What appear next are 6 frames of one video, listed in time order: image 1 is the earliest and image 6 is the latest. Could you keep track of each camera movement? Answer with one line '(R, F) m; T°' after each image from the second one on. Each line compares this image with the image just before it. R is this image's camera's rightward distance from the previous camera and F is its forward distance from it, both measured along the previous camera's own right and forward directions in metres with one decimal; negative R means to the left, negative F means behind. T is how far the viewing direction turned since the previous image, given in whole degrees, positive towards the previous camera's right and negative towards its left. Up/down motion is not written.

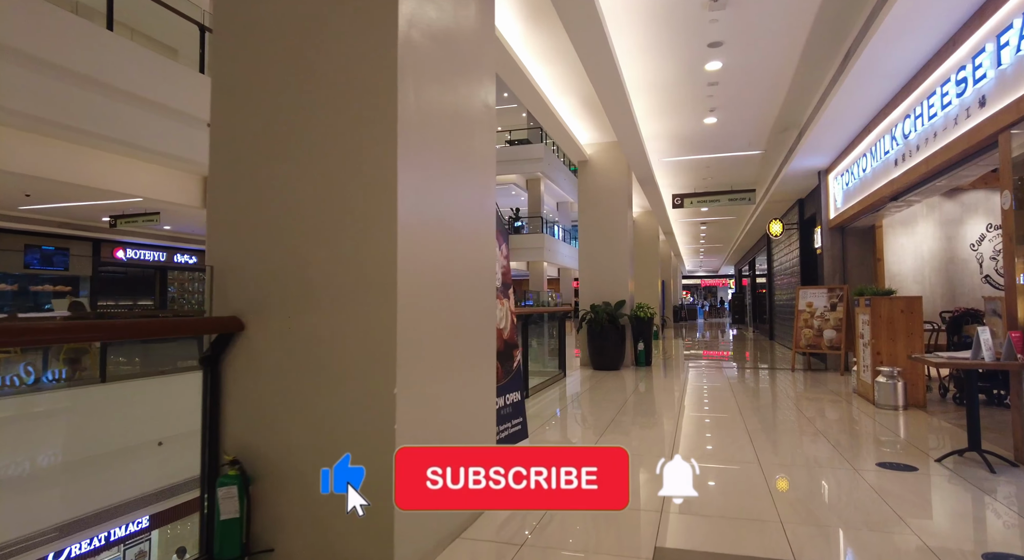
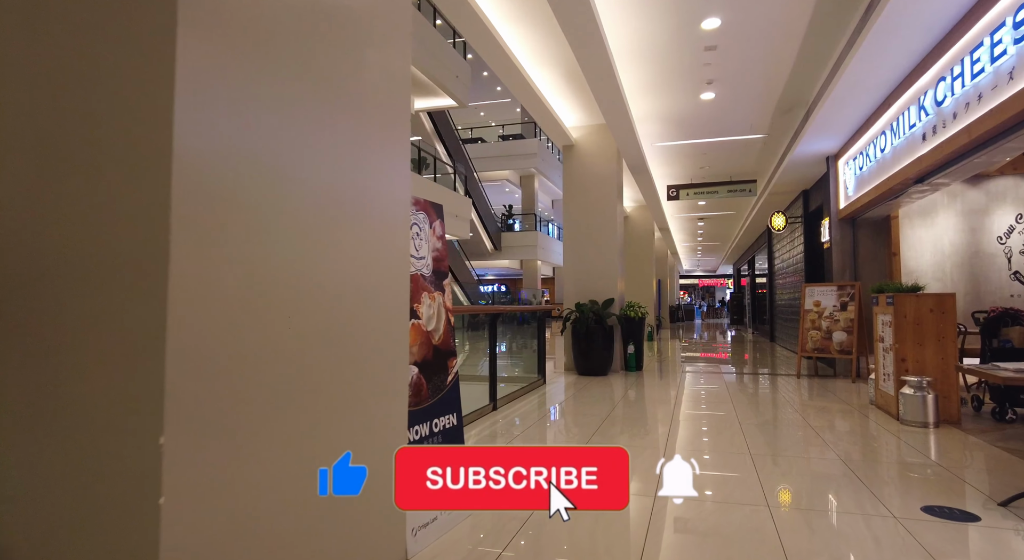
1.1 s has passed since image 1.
(+0.3, +0.7) m; 0°
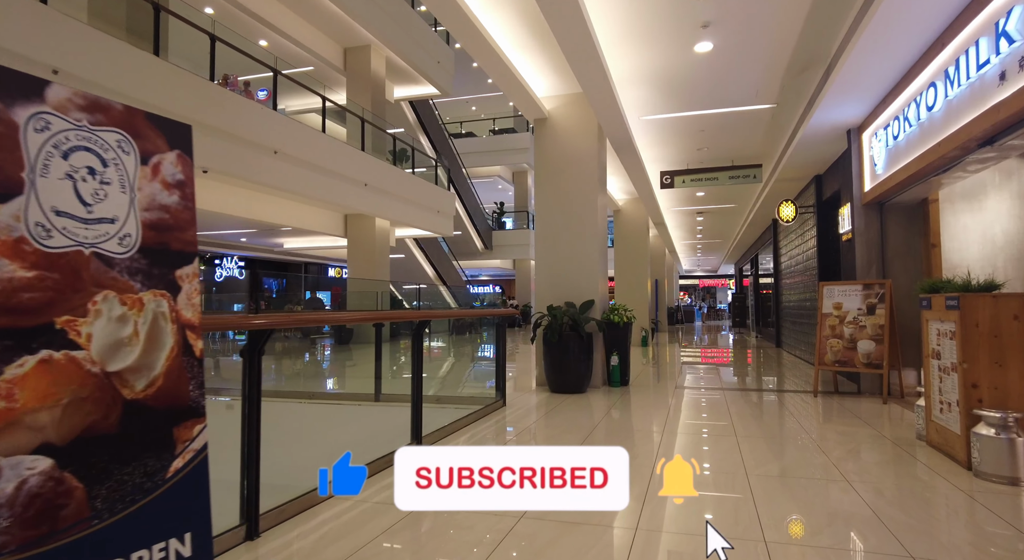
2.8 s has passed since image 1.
(+0.4, +1.2) m; 0°
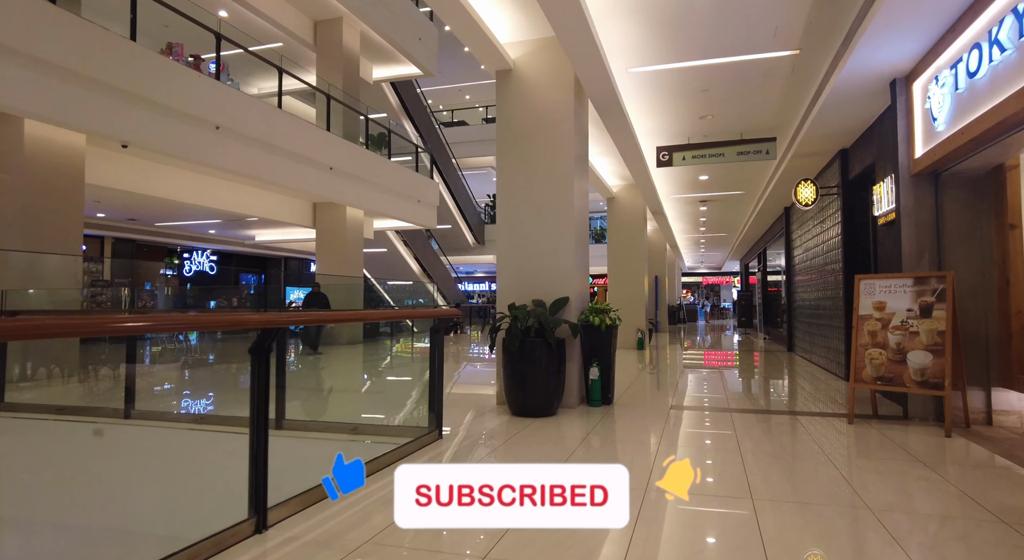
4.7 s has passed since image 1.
(+0.4, +1.3) m; 0°
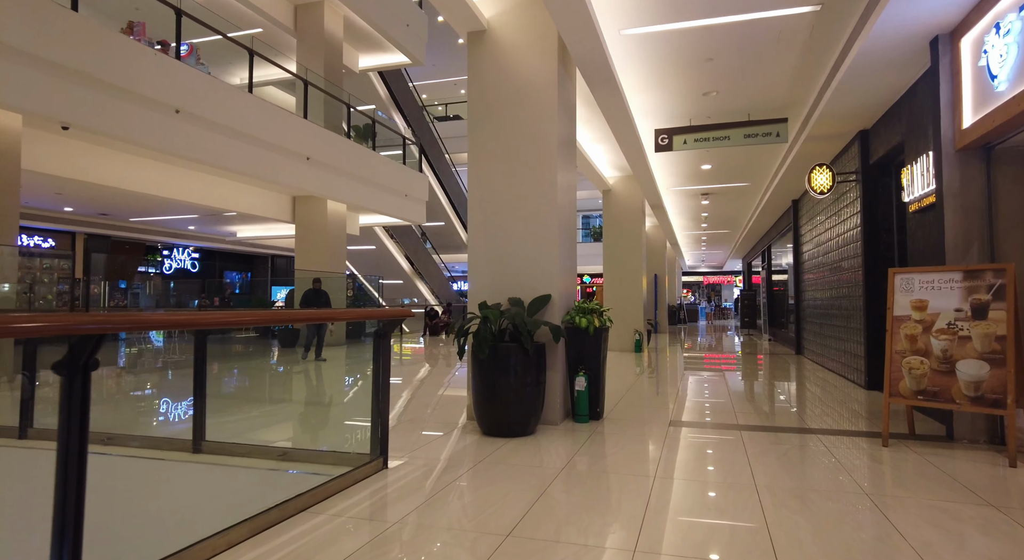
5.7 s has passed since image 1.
(+0.2, +0.7) m; 0°
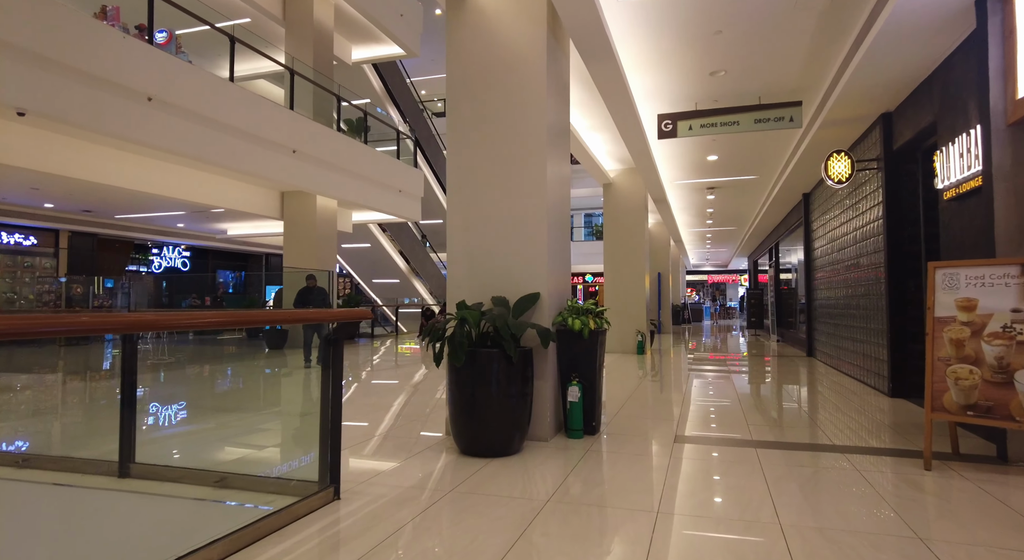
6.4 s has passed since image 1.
(+0.1, +0.5) m; 0°
